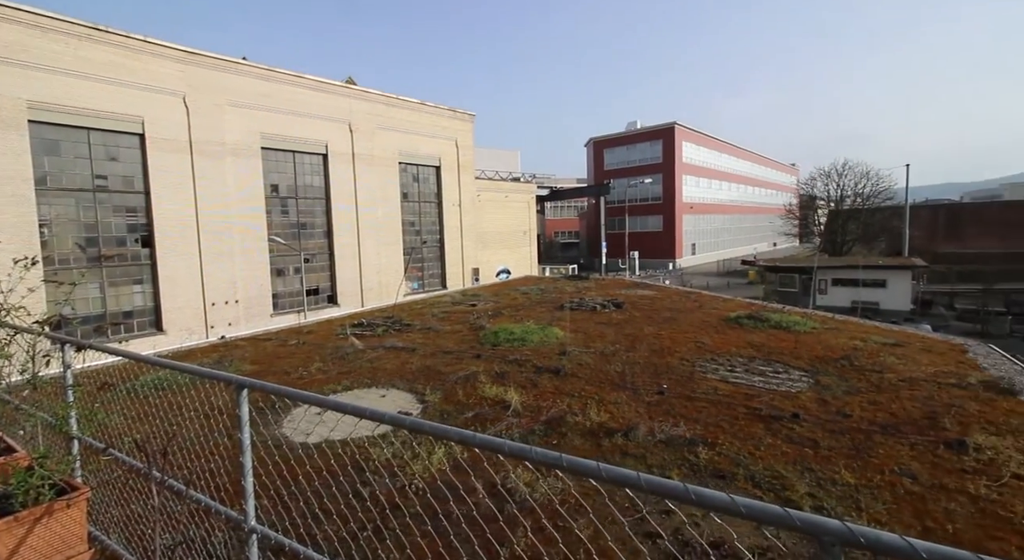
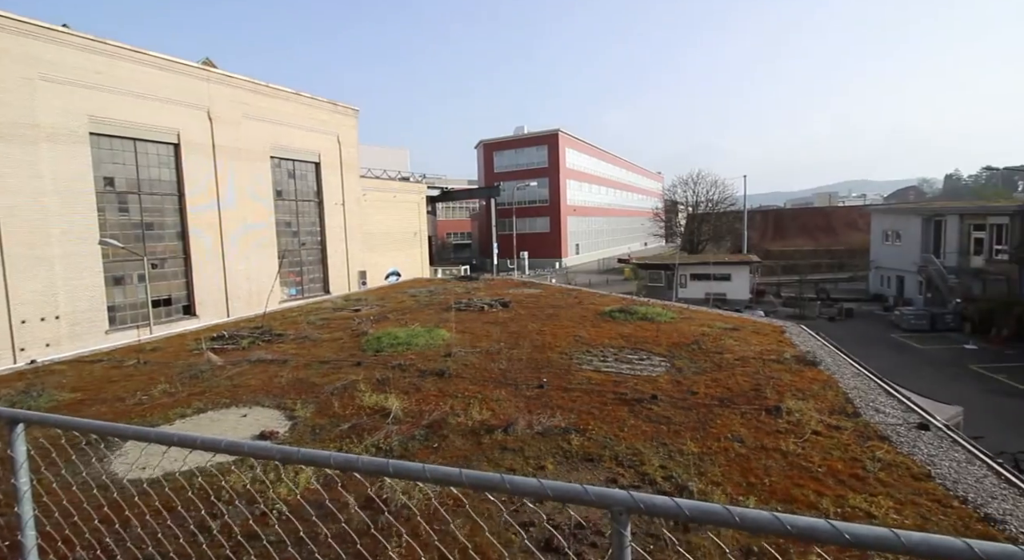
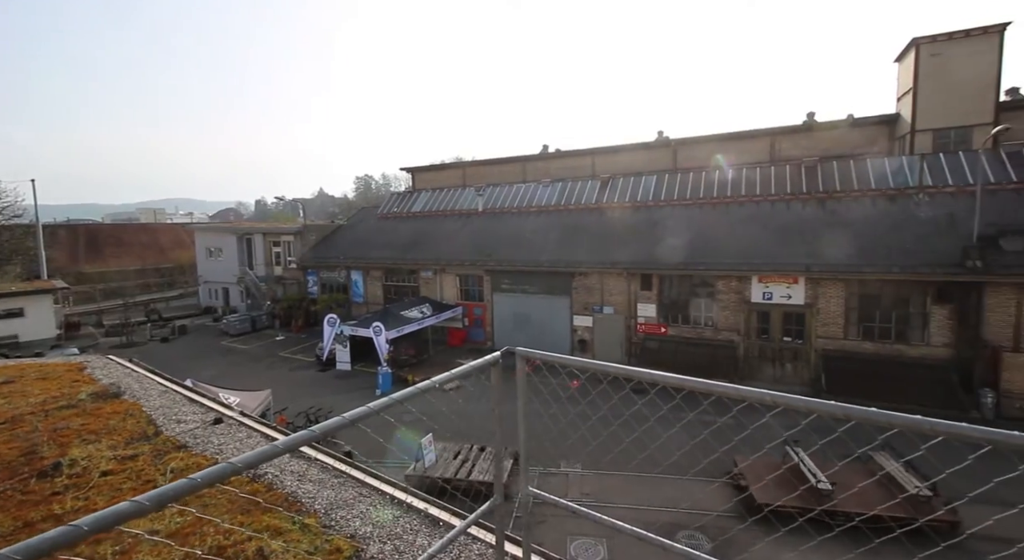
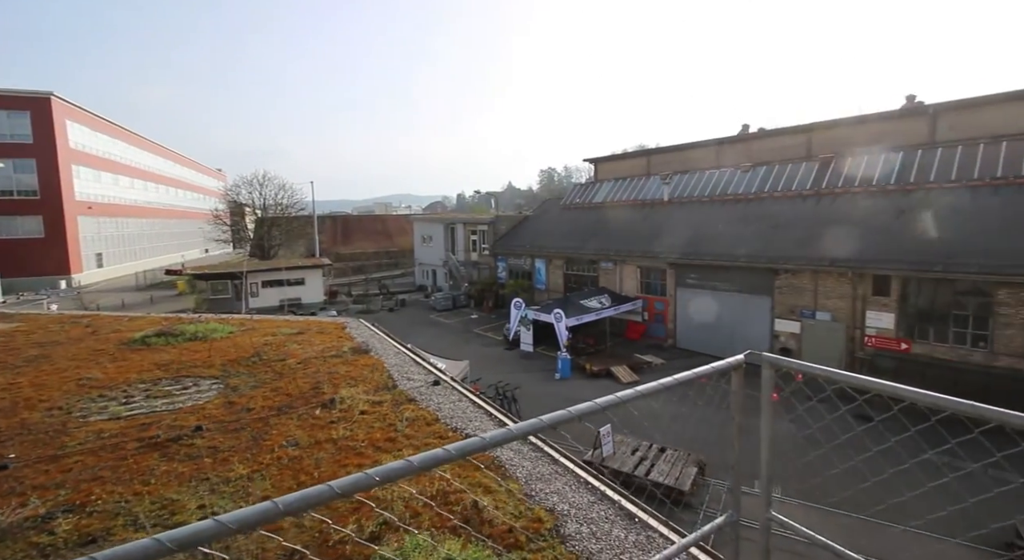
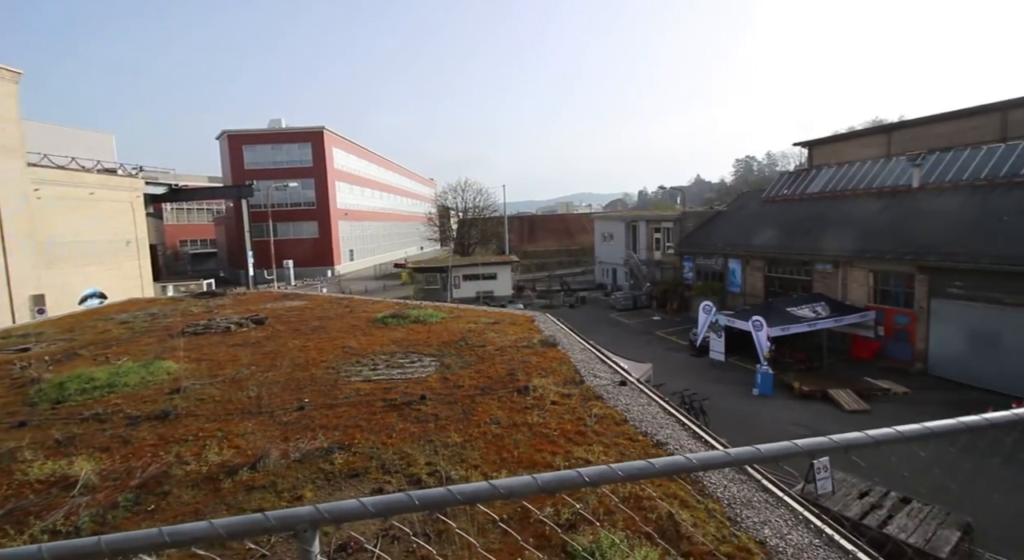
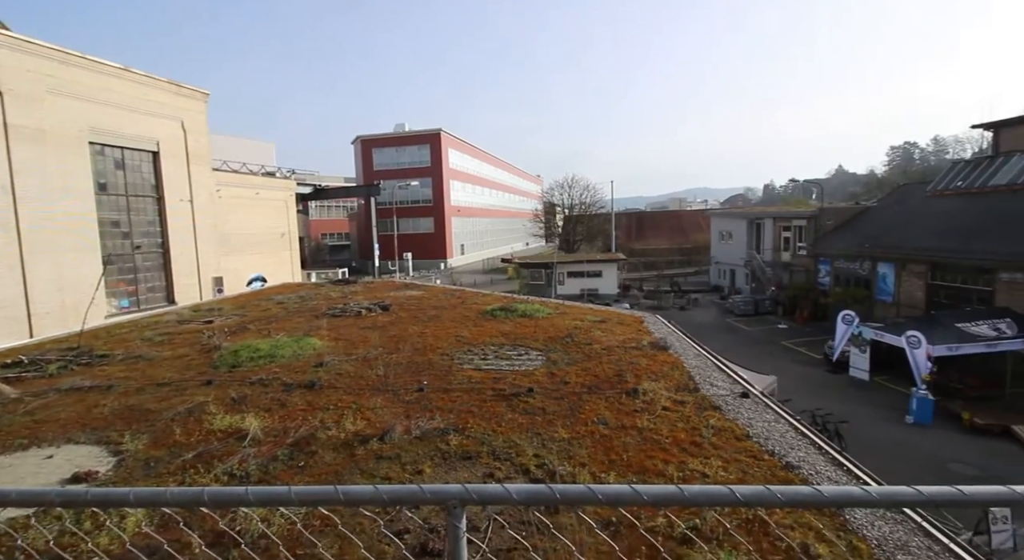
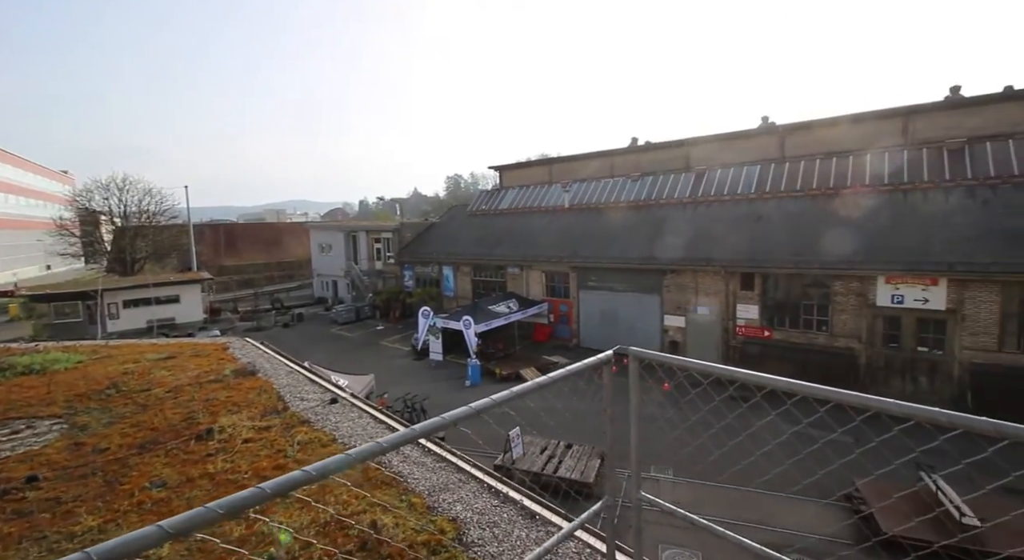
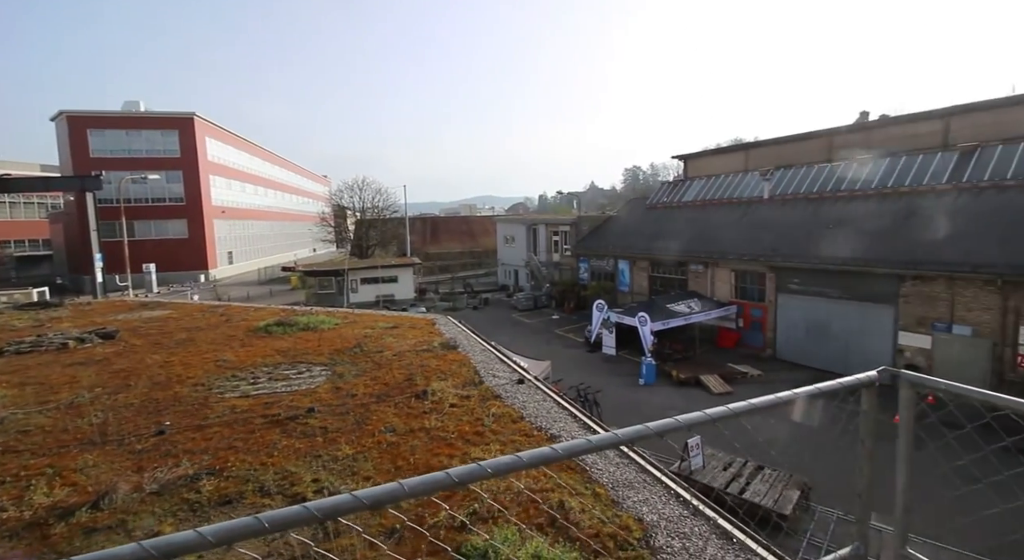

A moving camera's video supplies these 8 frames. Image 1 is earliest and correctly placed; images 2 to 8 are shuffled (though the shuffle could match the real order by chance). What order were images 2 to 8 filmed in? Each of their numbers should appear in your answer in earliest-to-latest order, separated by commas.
2, 6, 5, 8, 4, 7, 3
